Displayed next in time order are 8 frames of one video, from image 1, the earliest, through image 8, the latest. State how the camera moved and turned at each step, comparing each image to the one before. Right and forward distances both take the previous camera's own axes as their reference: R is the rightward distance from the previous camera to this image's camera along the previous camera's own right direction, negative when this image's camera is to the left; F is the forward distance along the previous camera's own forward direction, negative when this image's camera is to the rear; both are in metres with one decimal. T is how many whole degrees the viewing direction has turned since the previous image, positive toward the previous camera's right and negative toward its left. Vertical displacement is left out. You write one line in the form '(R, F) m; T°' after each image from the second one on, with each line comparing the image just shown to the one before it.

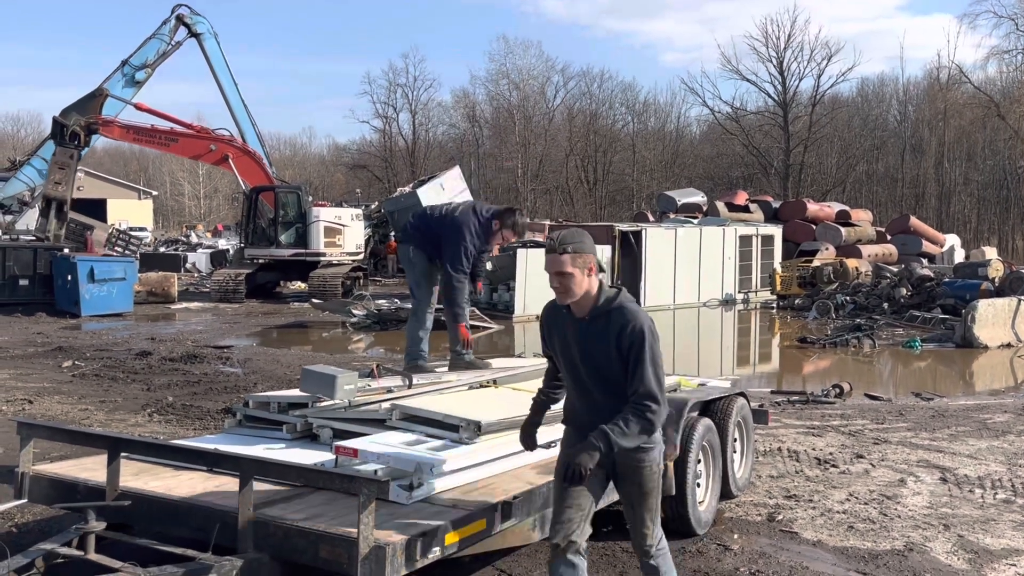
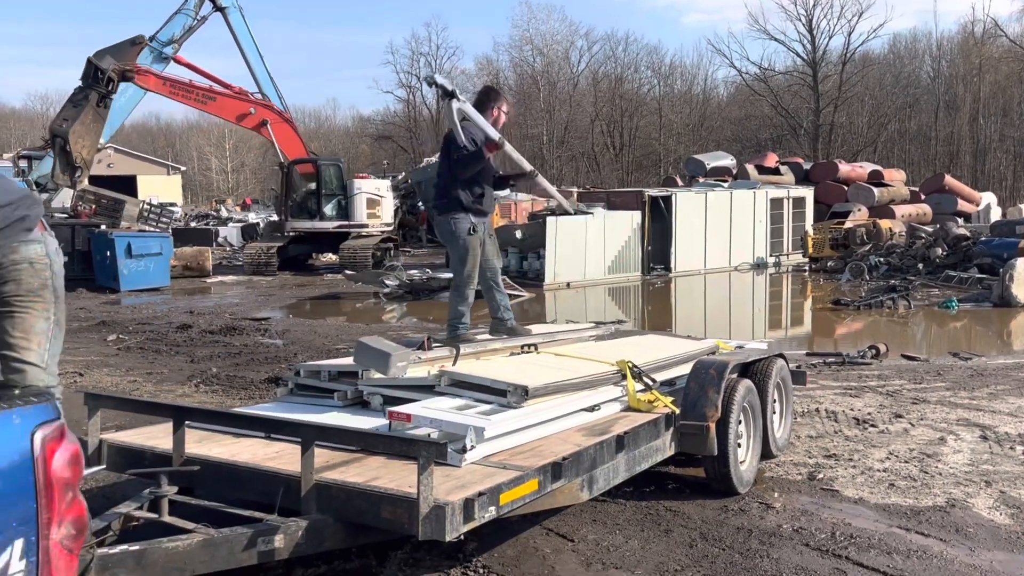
(-0.1, -0.1) m; -2°
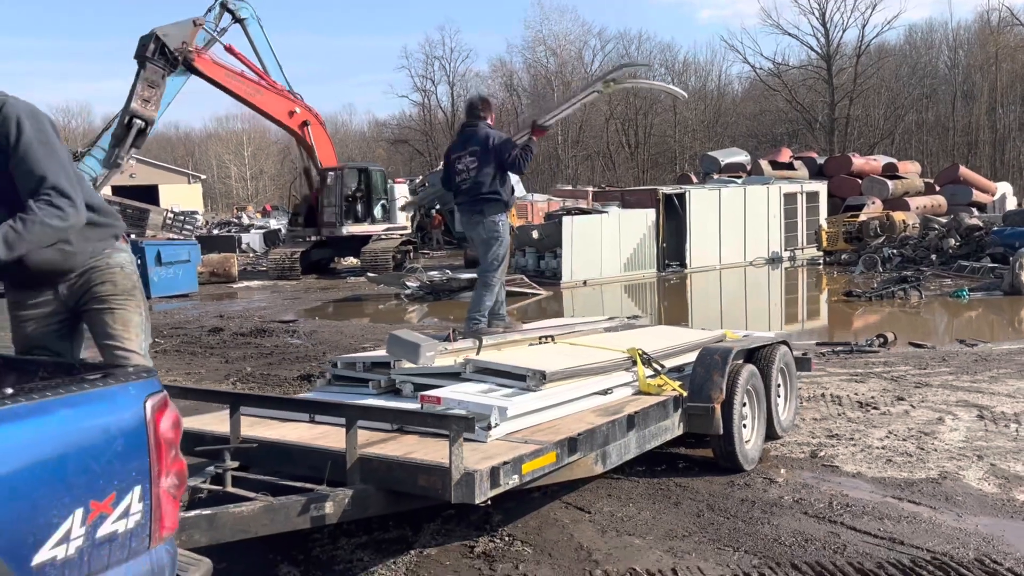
(0.0, -0.4) m; -1°
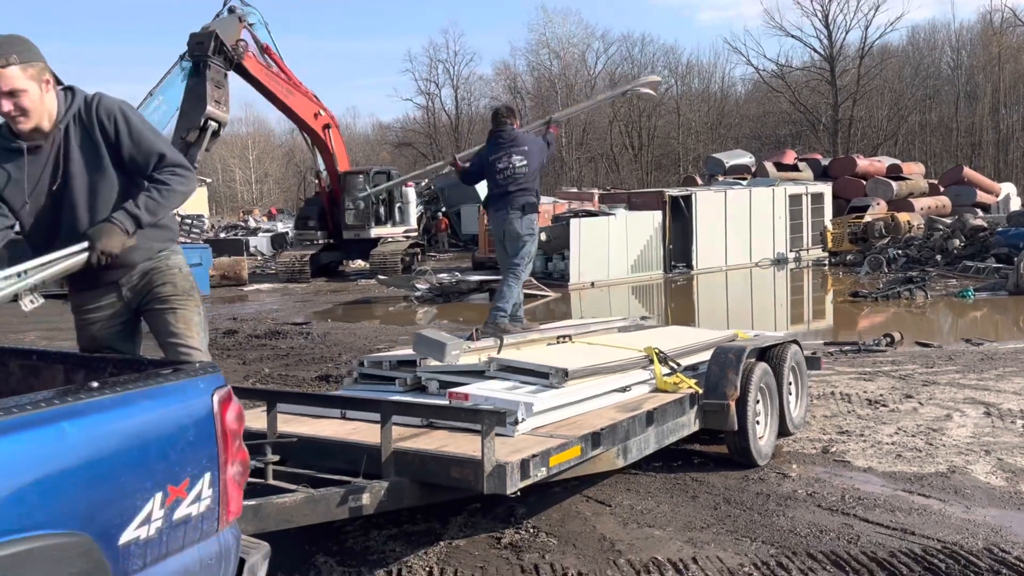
(-0.1, -0.2) m; 0°
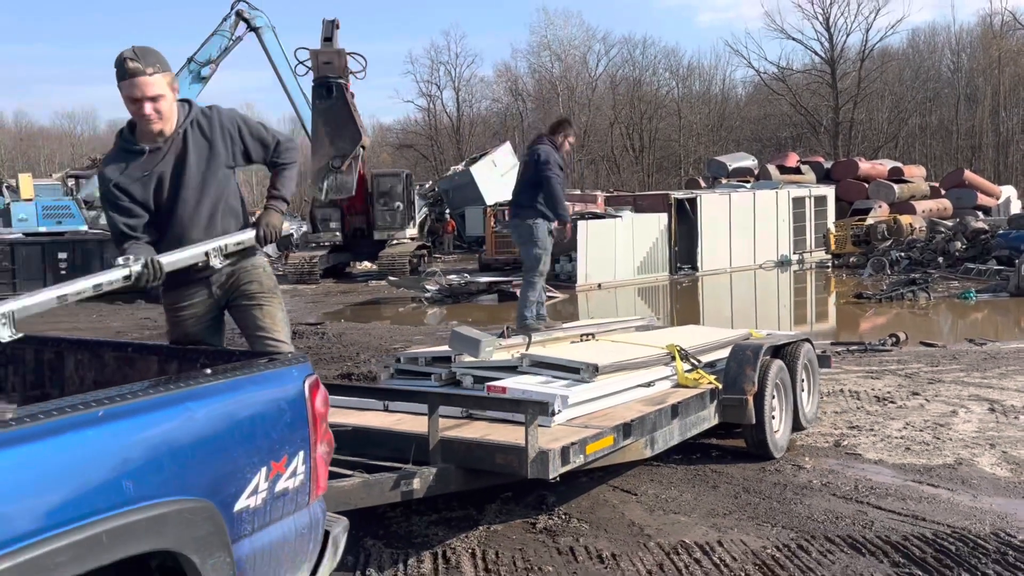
(-0.2, -0.3) m; 0°
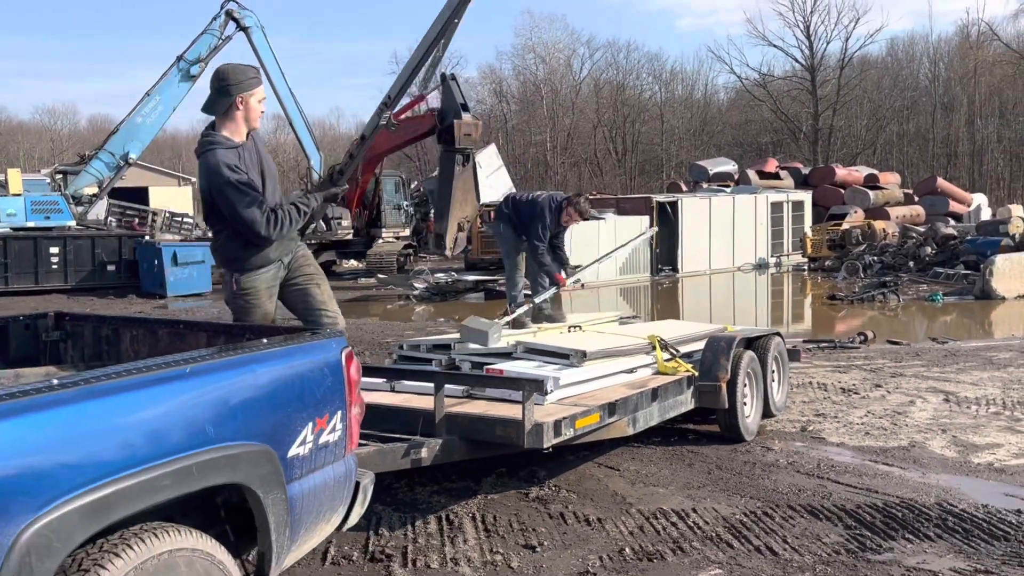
(-0.1, -0.5) m; +1°
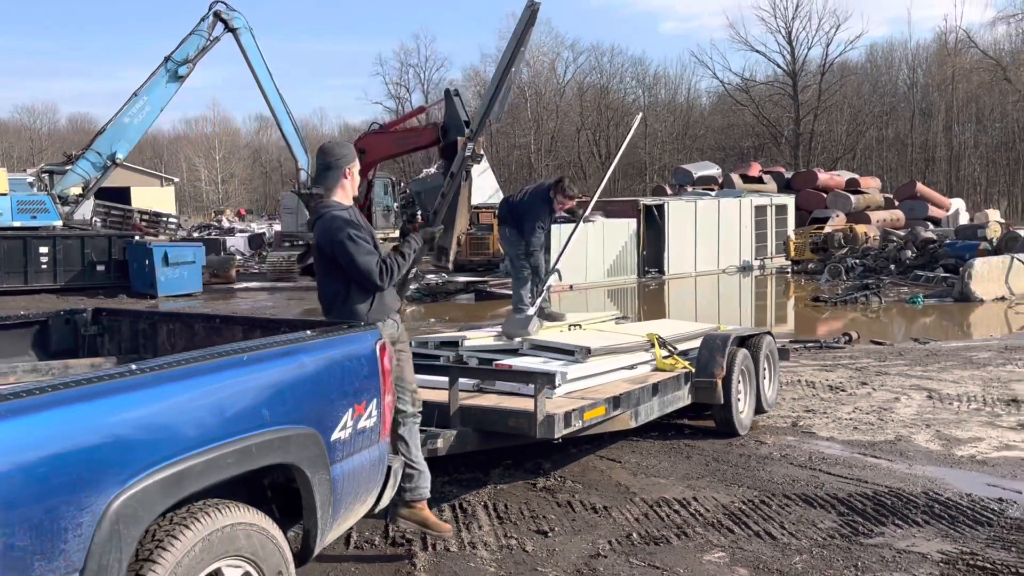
(-0.2, -0.2) m; +1°
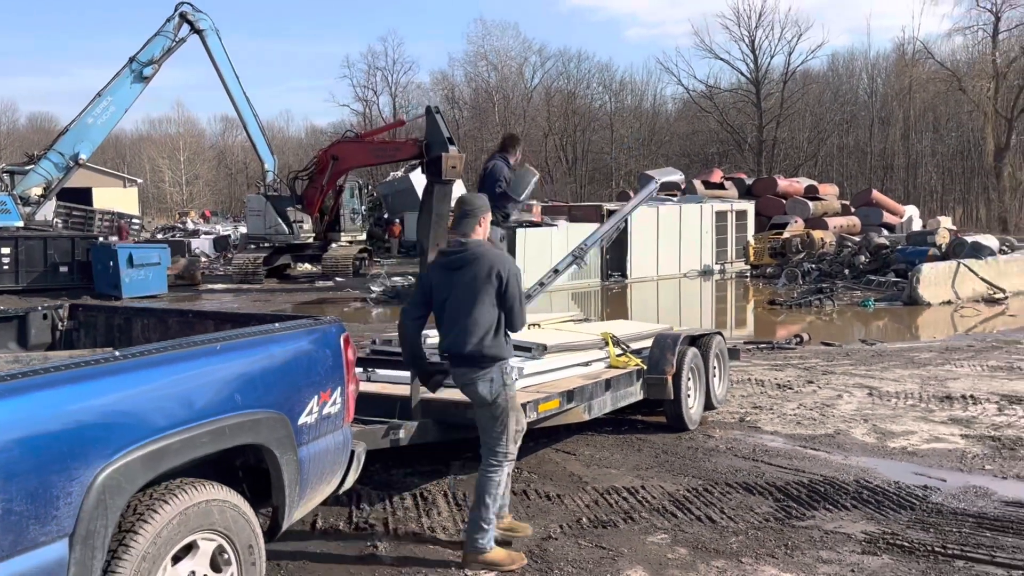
(+0.1, -0.3) m; +2°
